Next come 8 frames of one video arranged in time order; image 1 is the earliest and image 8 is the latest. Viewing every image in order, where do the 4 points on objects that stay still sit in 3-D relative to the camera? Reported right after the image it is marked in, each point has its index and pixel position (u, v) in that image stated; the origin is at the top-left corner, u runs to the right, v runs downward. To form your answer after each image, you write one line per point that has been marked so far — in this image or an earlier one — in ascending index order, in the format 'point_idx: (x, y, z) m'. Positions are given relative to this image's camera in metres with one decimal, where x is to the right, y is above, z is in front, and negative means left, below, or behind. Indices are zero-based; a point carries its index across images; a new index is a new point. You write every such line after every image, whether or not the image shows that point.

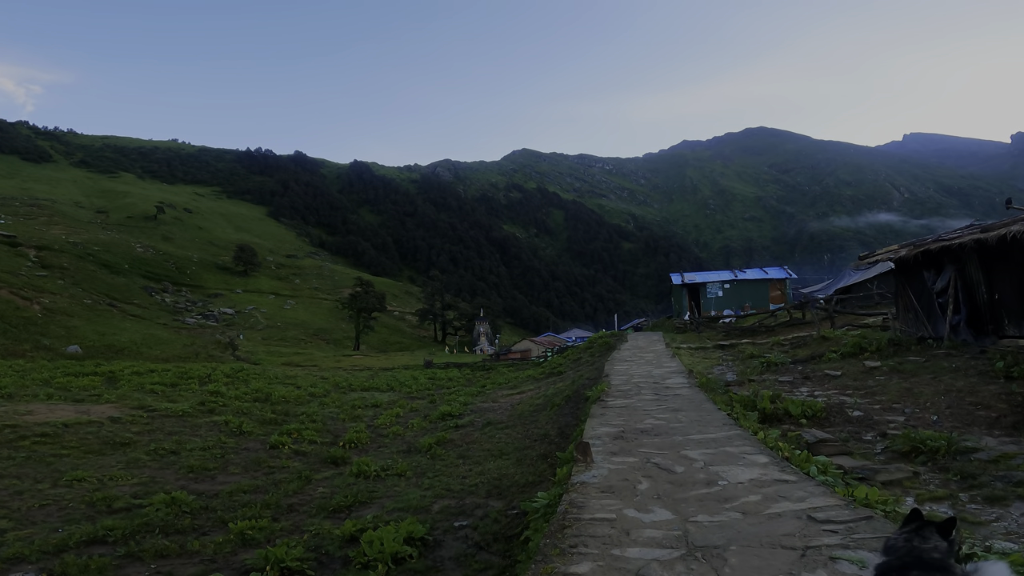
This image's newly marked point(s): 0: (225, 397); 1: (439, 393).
0: (-8.4, -3.0, +15.5) m
1: (-2.4, -3.6, +18.4) m
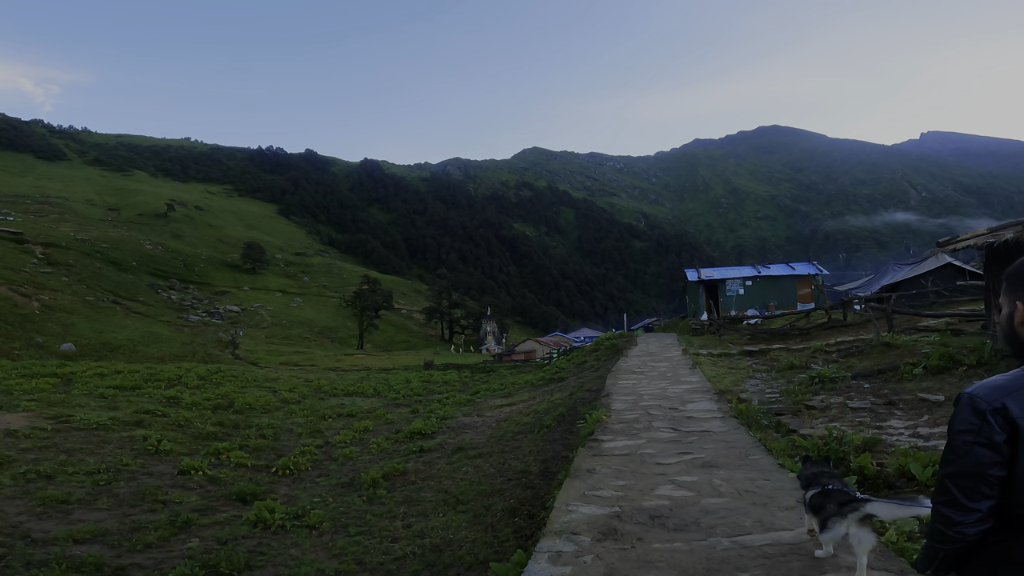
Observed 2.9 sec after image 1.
0: (-8.6, -2.9, +13.8) m
1: (-2.6, -3.4, +16.6) m
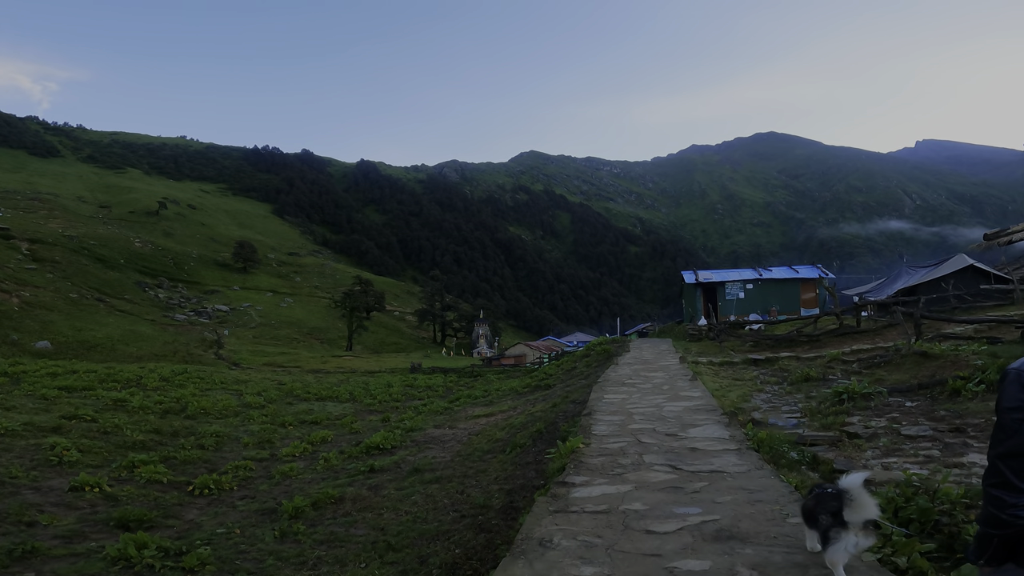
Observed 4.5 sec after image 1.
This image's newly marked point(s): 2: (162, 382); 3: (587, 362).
0: (-9.1, -2.7, +12.6) m
1: (-3.0, -3.4, +15.4) m
2: (-11.3, -3.1, +17.6) m
3: (+2.6, -2.6, +18.6) m
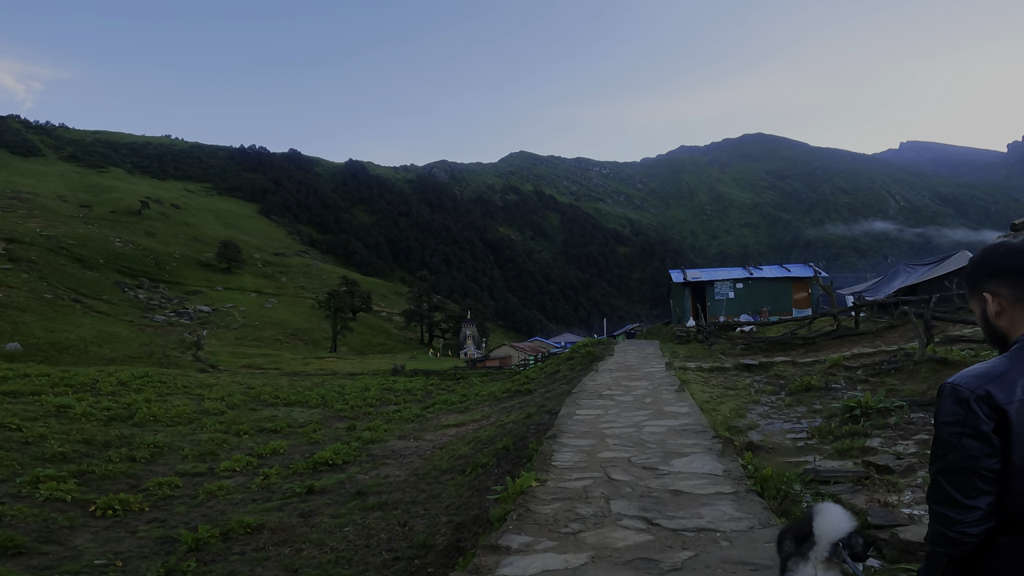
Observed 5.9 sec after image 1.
0: (-9.6, -2.7, +11.6) m
1: (-3.6, -3.3, +14.5) m
2: (-11.9, -3.1, +16.6) m
3: (+1.9, -2.5, +17.8) m
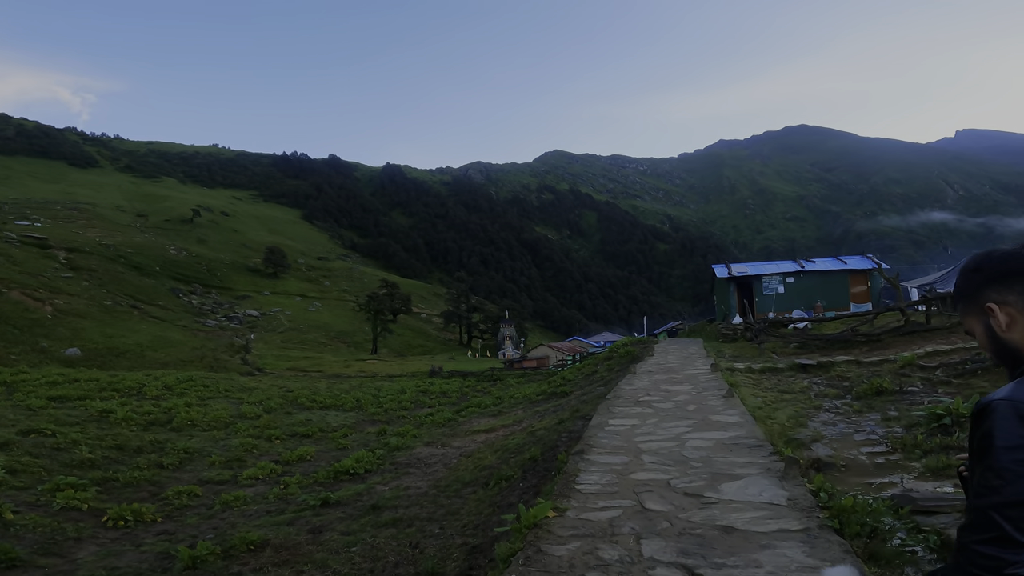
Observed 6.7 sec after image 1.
0: (-8.9, -2.8, +11.8) m
1: (-2.7, -3.3, +14.2) m
2: (-10.8, -3.2, +16.9) m
3: (+3.1, -2.5, +17.2) m
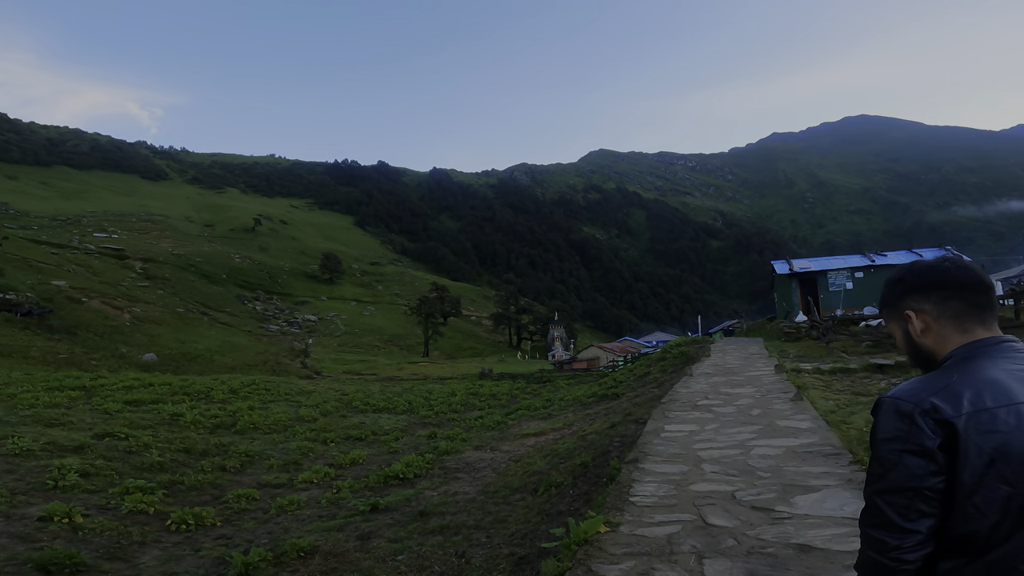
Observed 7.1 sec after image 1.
0: (-7.8, -3.0, +12.3) m
1: (-1.4, -3.4, +14.2) m
2: (-9.2, -3.5, +17.6) m
3: (+4.6, -2.4, +16.6) m
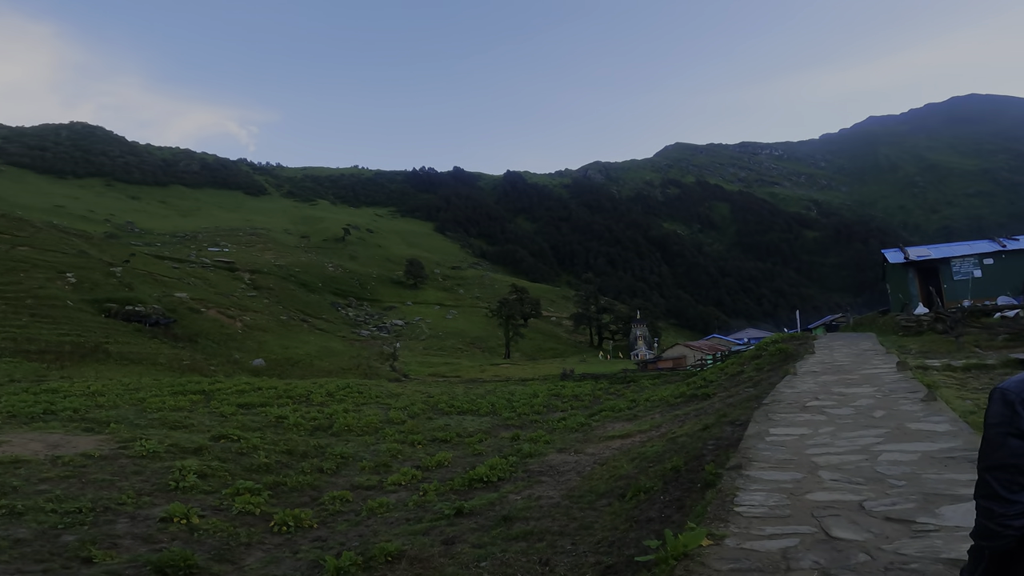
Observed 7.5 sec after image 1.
0: (-5.8, -3.2, +13.2) m
1: (+0.8, -3.4, +14.1) m
2: (-6.4, -3.7, +18.6) m
3: (+7.0, -2.2, +15.6) m
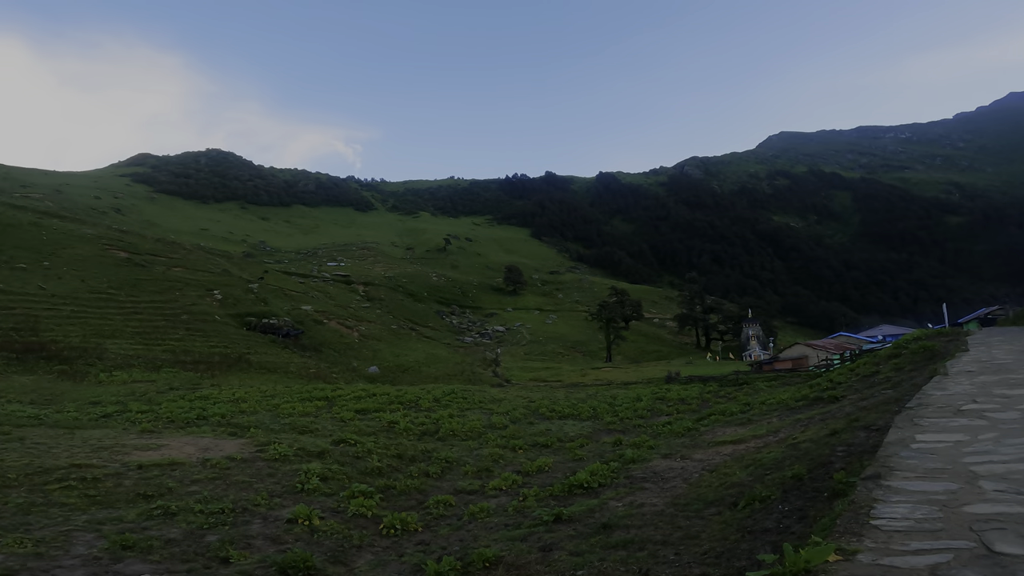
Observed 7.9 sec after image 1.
0: (-3.3, -3.5, +13.9) m
1: (+3.4, -3.4, +13.6) m
2: (-2.9, -4.0, +19.4) m
3: (+9.8, -2.0, +14.0) m
